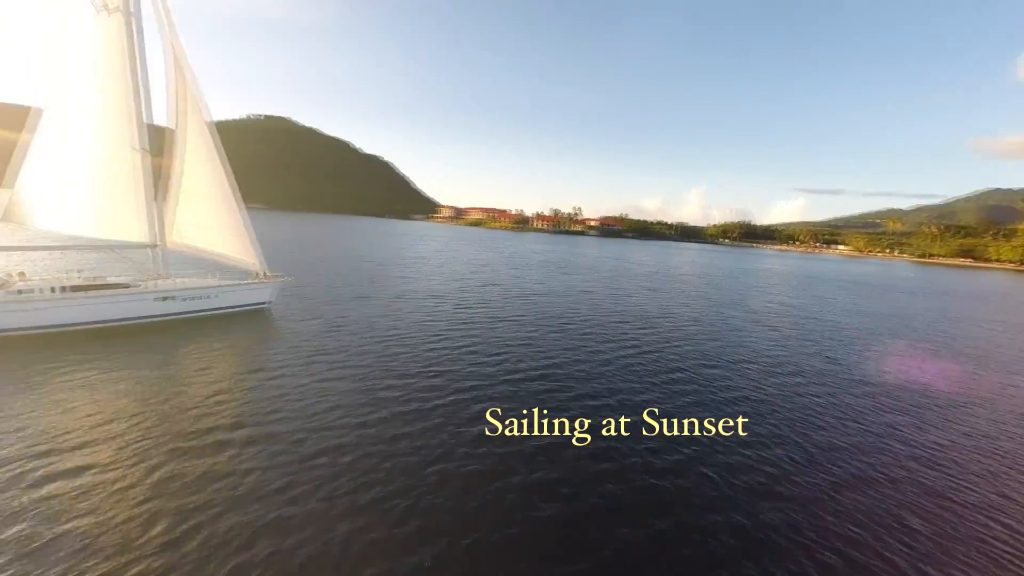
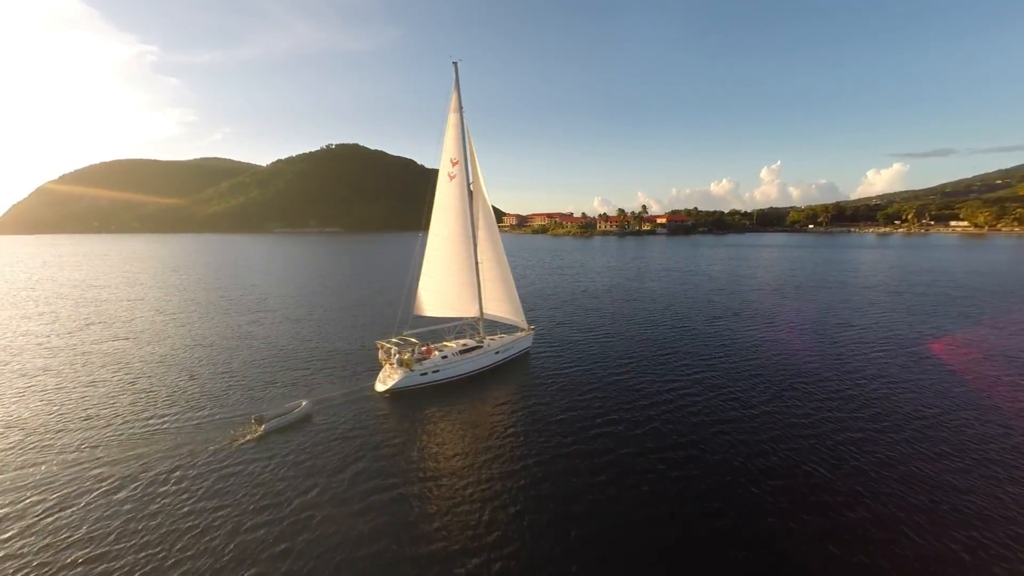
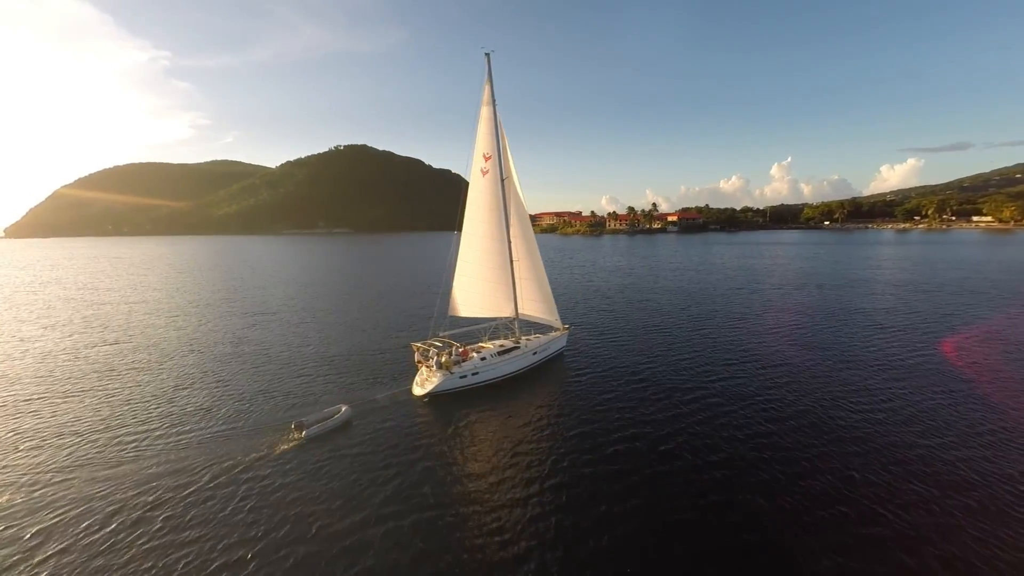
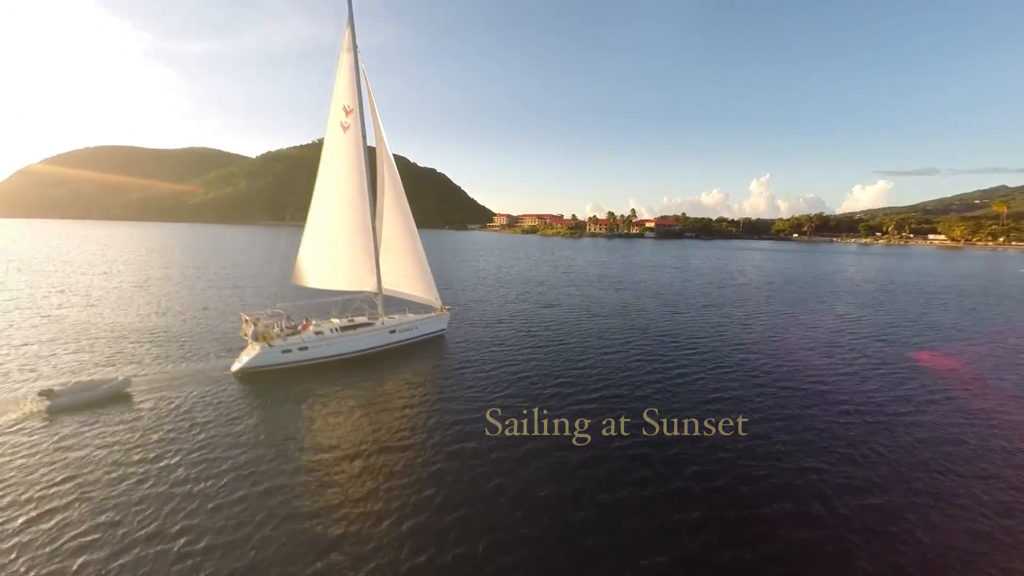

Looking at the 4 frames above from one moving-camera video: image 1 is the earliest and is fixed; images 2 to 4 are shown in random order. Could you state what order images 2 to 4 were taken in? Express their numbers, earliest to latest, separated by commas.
4, 2, 3
